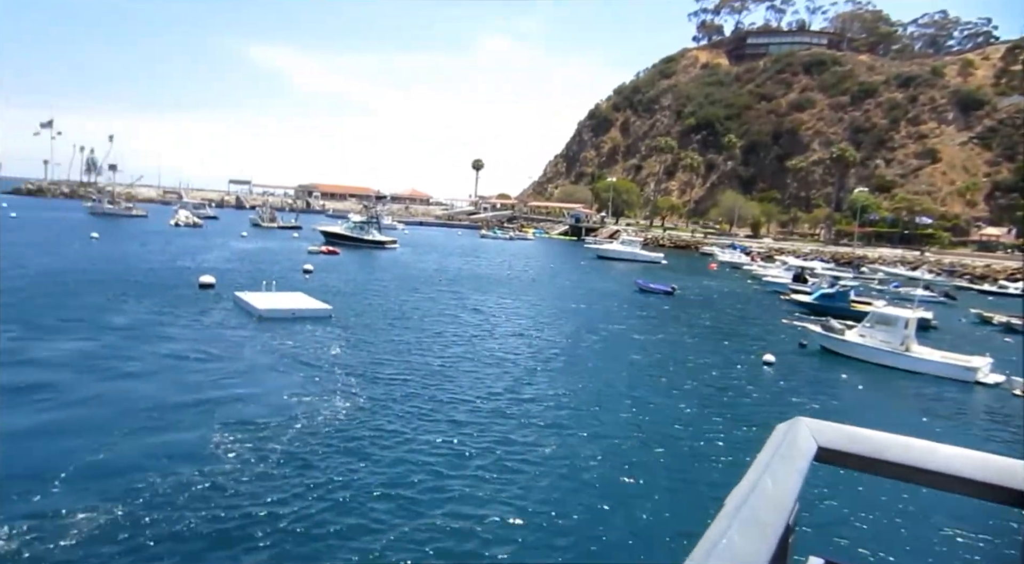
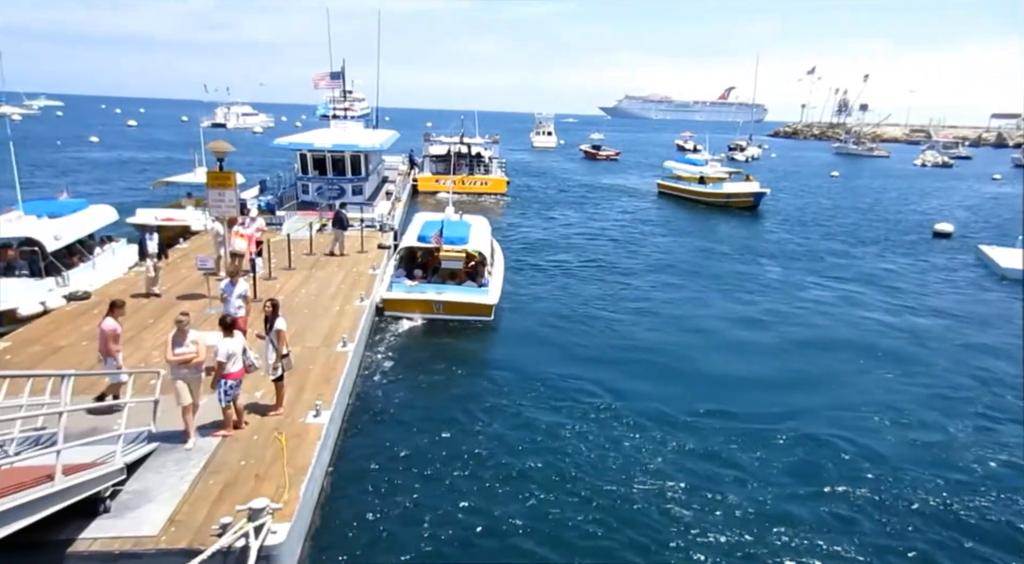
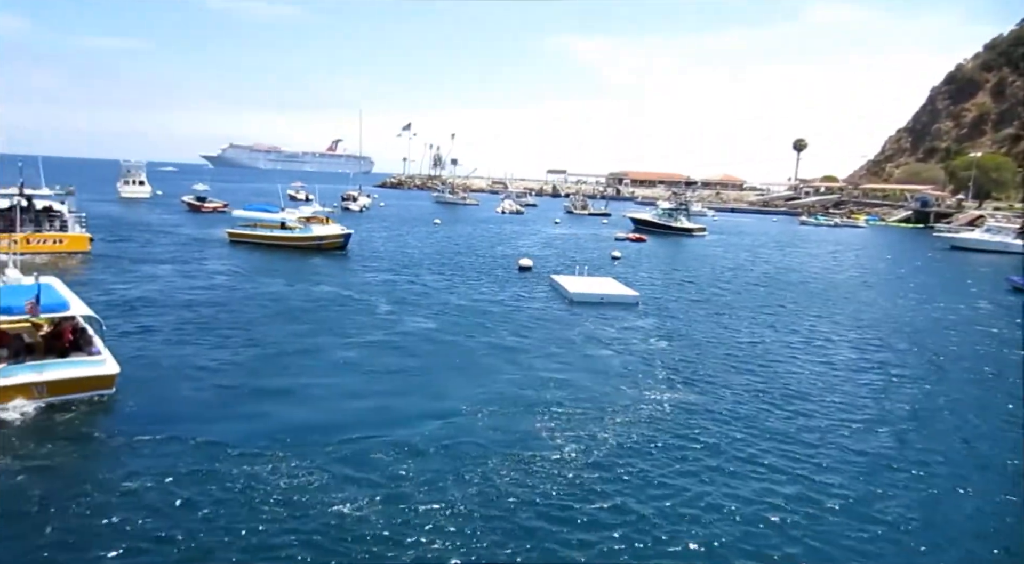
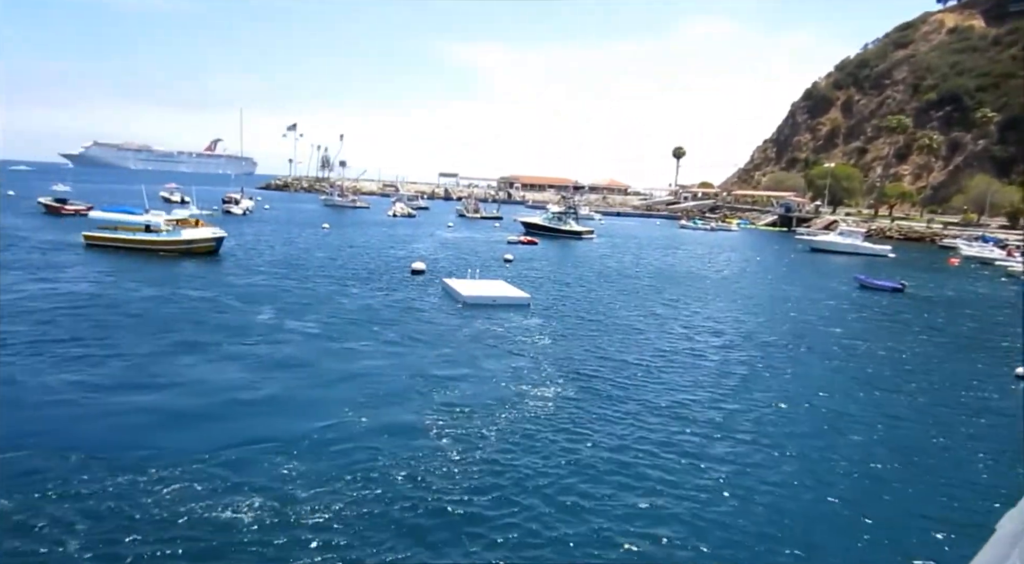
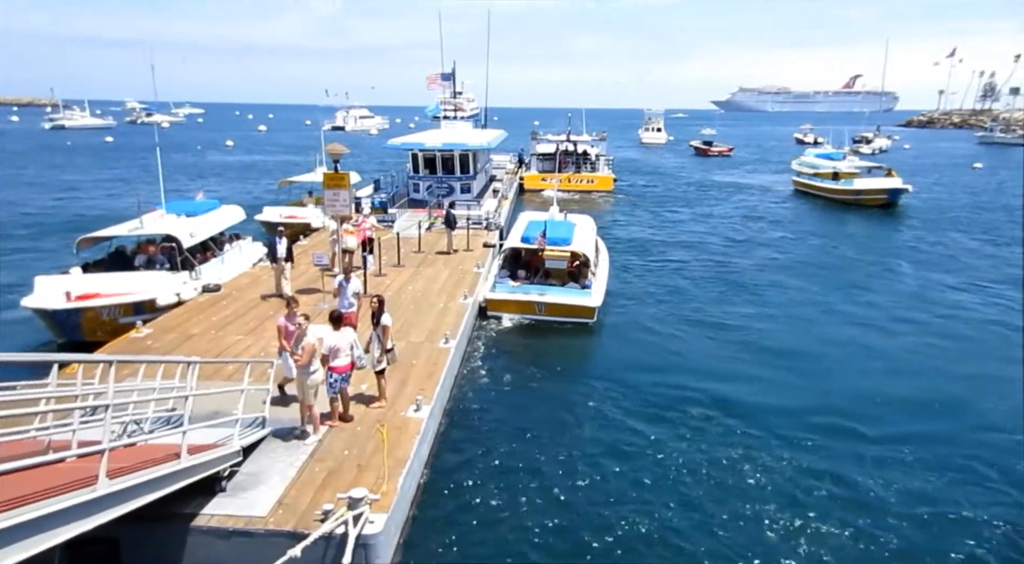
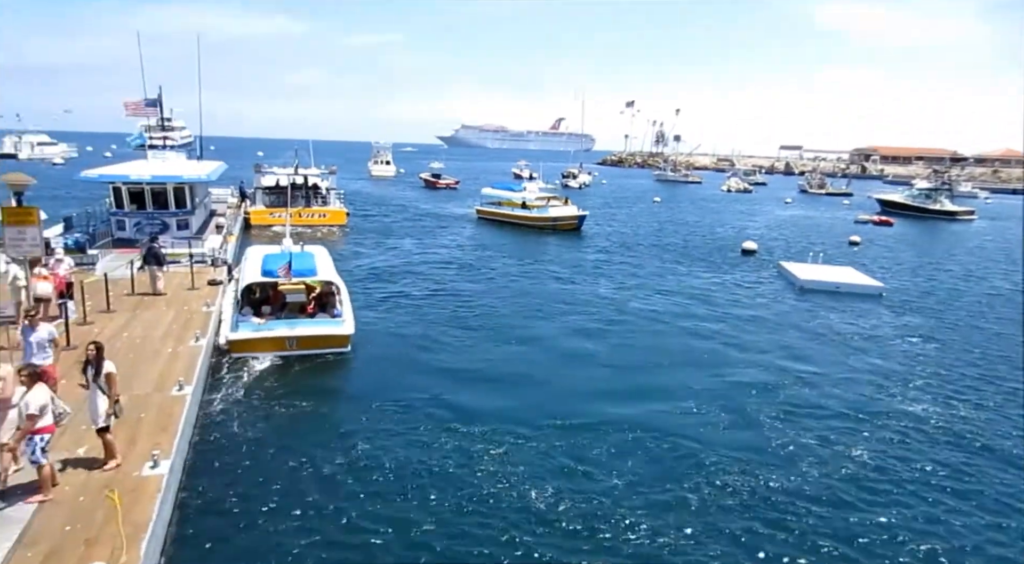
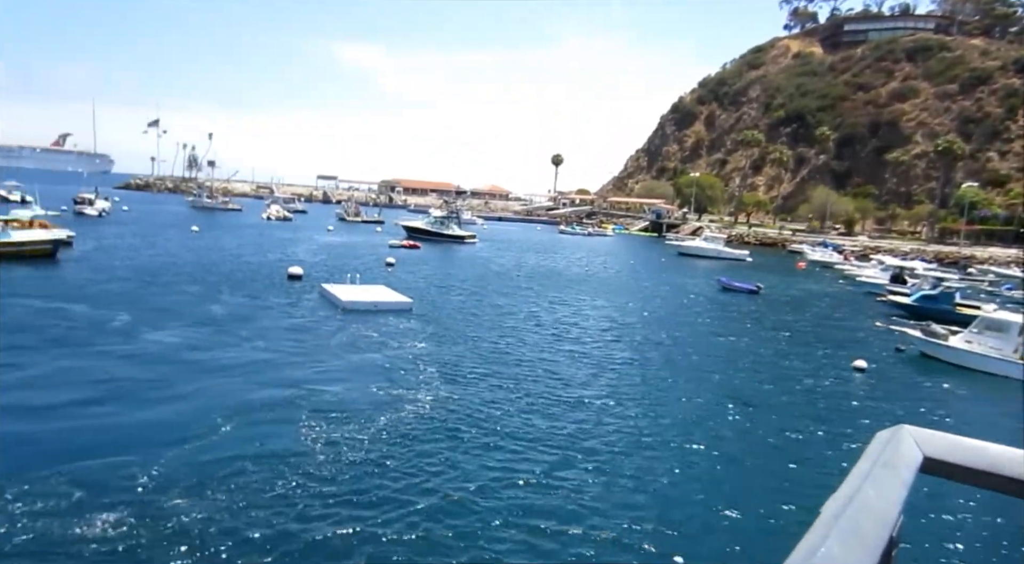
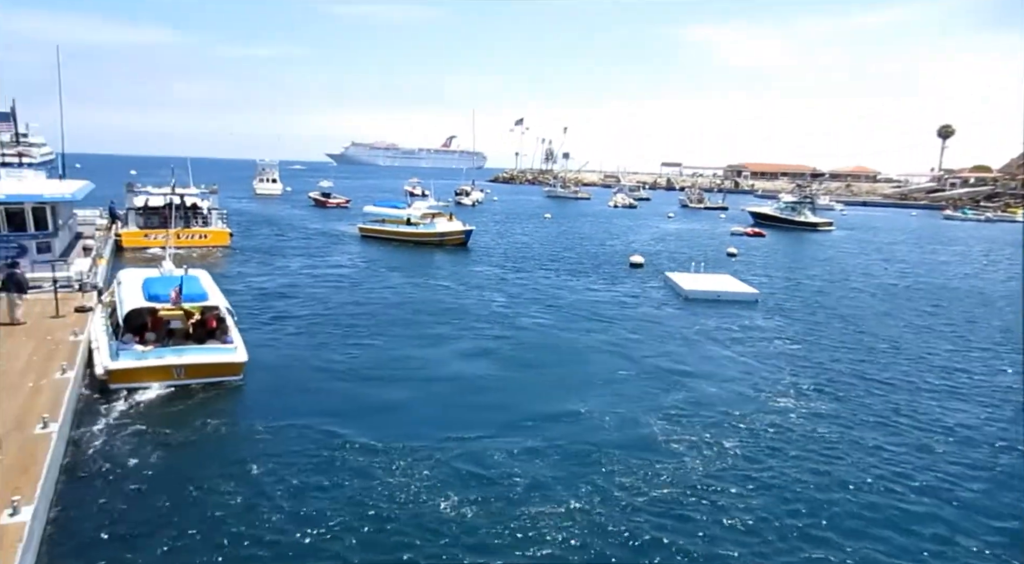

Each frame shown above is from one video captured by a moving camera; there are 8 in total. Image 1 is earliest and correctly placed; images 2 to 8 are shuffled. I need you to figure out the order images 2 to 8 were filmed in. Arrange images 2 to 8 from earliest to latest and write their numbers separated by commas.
7, 4, 3, 8, 6, 2, 5
